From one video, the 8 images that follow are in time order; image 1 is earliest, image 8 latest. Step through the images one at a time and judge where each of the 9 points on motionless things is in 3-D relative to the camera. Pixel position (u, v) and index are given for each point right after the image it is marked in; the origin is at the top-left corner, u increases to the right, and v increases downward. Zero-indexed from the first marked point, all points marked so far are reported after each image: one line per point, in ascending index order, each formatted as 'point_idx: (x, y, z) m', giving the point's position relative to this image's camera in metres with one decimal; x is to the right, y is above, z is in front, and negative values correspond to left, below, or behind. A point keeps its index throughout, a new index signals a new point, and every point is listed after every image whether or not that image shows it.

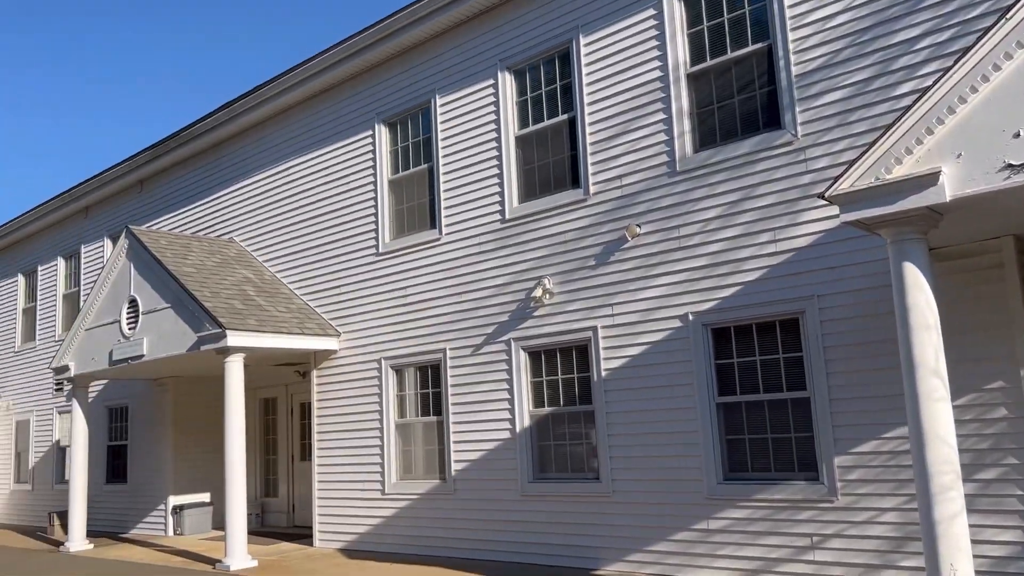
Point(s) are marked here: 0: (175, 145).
0: (-5.5, +2.3, +13.9) m
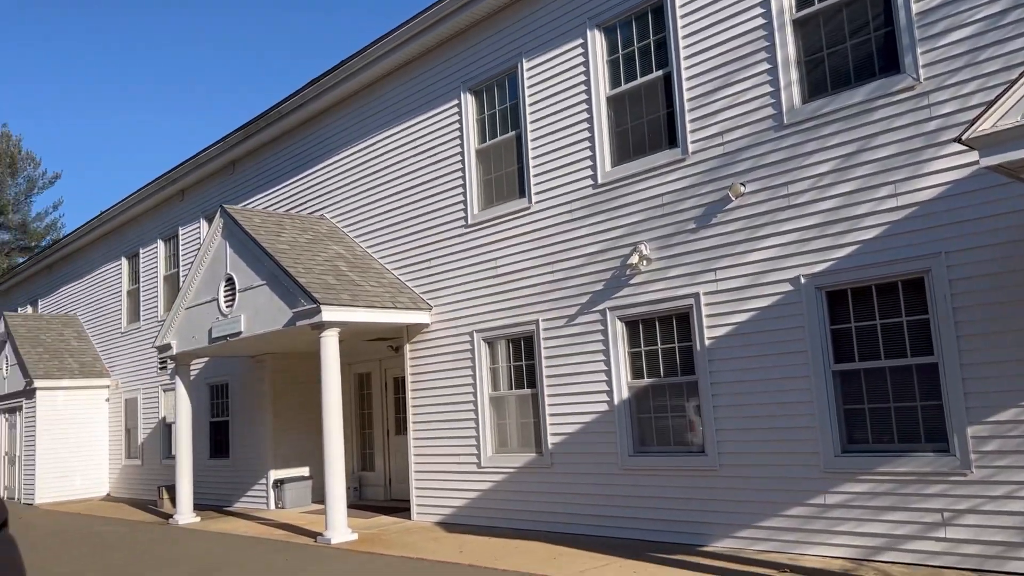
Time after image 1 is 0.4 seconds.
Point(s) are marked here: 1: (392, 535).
0: (-4.0, +2.7, +14.0) m
1: (-1.5, -3.0, +10.5) m
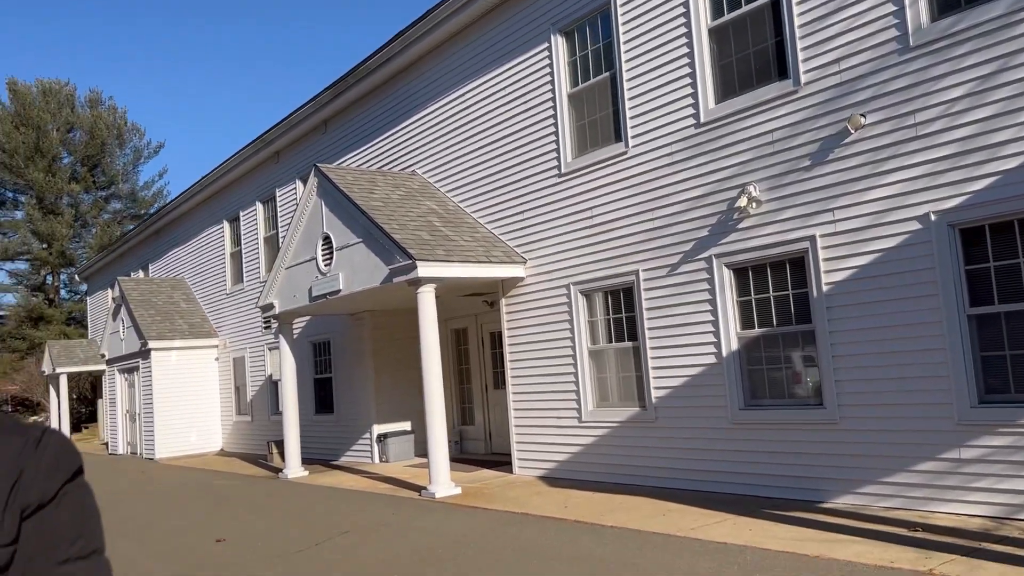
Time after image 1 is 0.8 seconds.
0: (-2.6, +3.4, +13.9) m
1: (-0.2, -2.5, +10.4) m
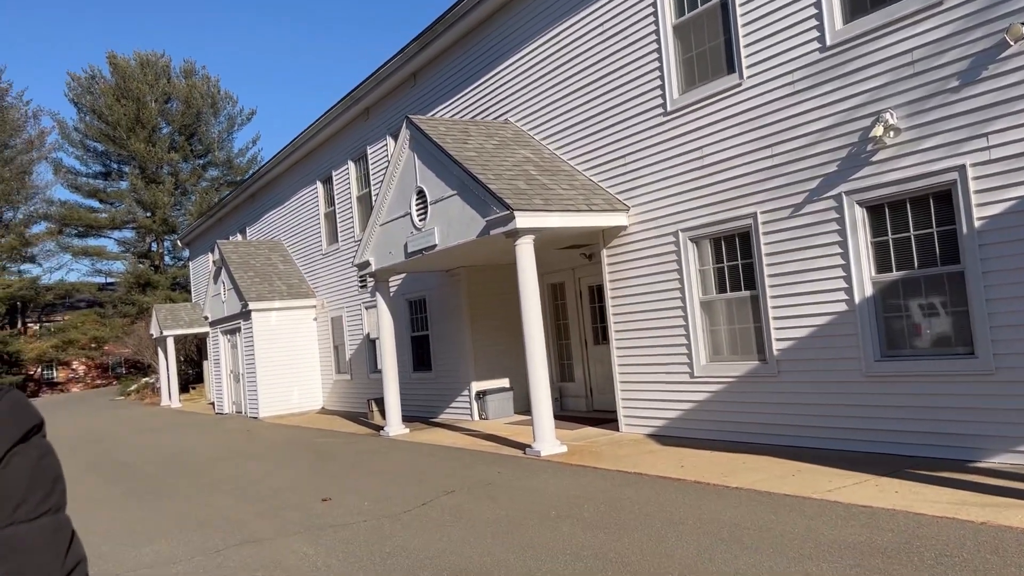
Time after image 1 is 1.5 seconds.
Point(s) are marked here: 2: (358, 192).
0: (-1.1, +4.1, +13.4) m
1: (+1.1, -1.9, +10.0) m
2: (-3.3, +2.1, +18.4) m
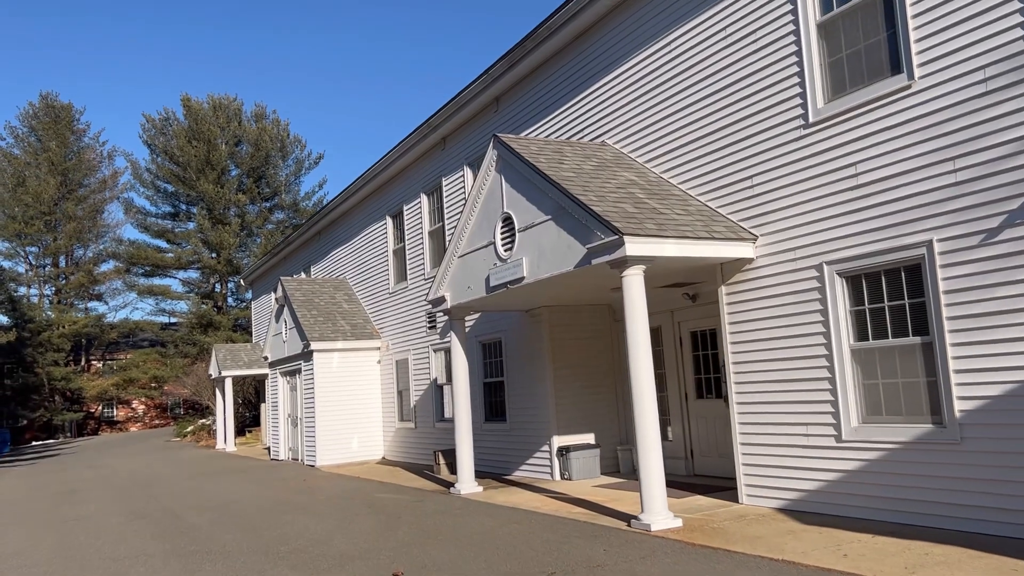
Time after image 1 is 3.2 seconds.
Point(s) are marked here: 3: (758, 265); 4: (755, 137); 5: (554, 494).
0: (+0.3, +3.5, +12.2) m
1: (+2.1, -2.3, +8.3) m
2: (-1.6, +1.2, +17.2) m
3: (+2.6, +0.2, +8.9) m
4: (+2.5, +1.6, +9.0) m
5: (+0.6, -2.7, +11.3) m
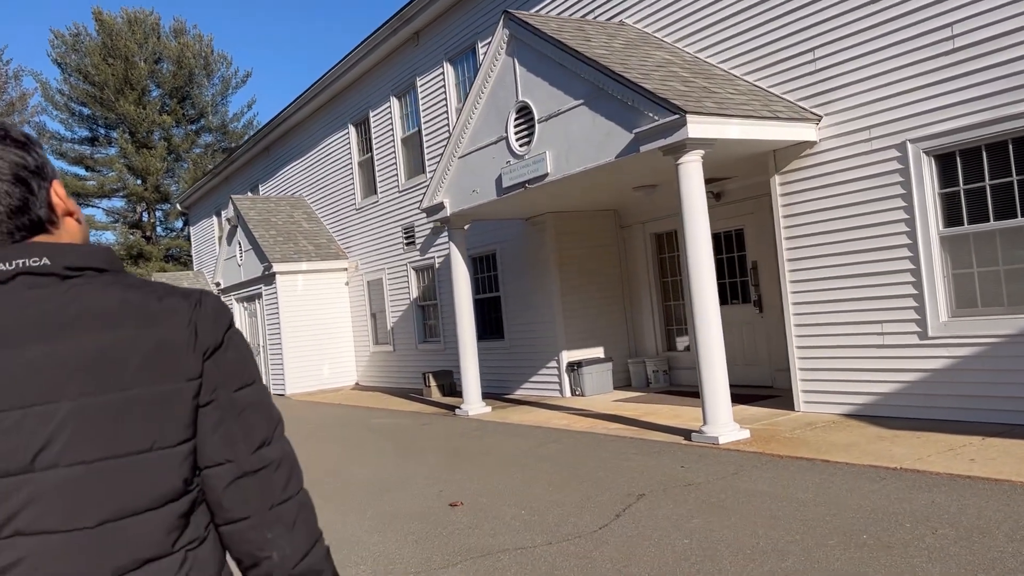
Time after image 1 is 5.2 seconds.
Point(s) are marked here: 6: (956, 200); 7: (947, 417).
0: (+0.3, +4.8, +10.8) m
1: (+2.5, -1.3, +7.6) m
2: (-2.0, +2.9, +15.9) m
3: (+2.9, +1.3, +8.0) m
4: (+2.8, +2.6, +7.9) m
5: (+0.8, -1.5, +10.5) m
6: (+3.7, +0.7, +7.0) m
7: (+3.6, -1.1, +7.1) m
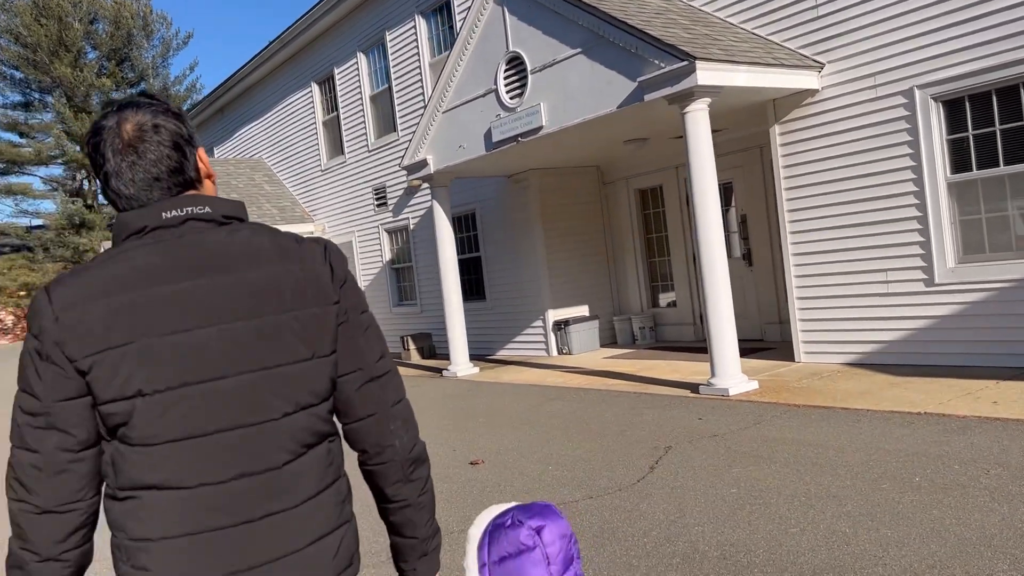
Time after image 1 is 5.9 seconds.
0: (+0.1, +5.3, +10.5) m
1: (+2.6, -0.8, +7.6) m
2: (-2.5, +3.6, +15.4) m
3: (+2.9, +1.8, +8.0) m
4: (+2.8, +3.1, +7.8) m
5: (+0.7, -1.0, +10.4) m
6: (+3.7, +1.2, +7.0) m
7: (+3.7, -0.6, +7.2) m
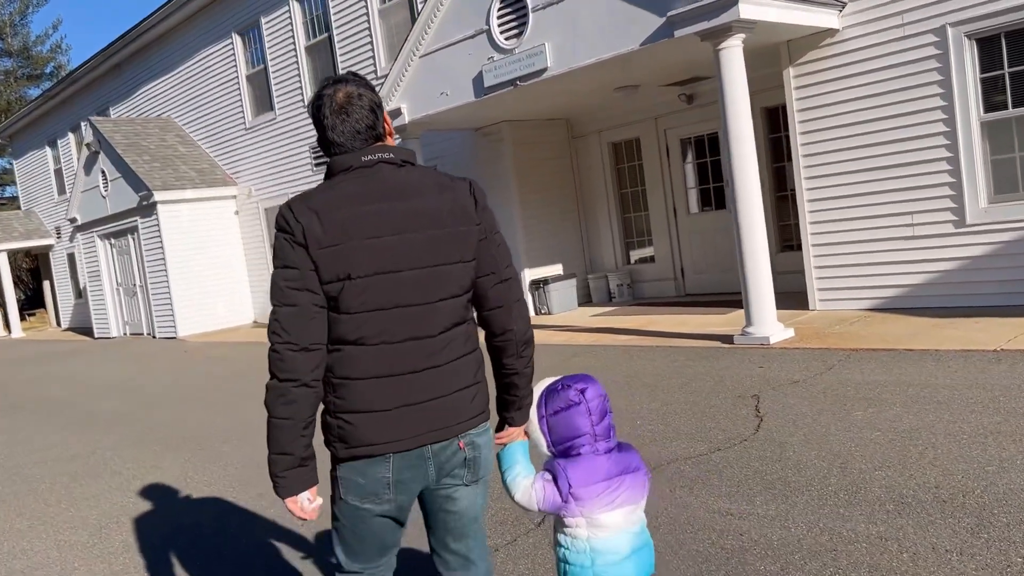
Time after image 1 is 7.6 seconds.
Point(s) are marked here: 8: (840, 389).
0: (-0.2, +5.8, +9.7) m
1: (+2.8, -0.3, +7.5) m
2: (-3.4, +4.1, +14.3) m
3: (+3.0, +2.3, +7.8) m
4: (+2.9, +3.6, +7.6) m
5: (+0.5, -0.5, +10.0) m
6: (+4.0, +1.7, +7.0) m
7: (+4.0, -0.1, +7.2) m
8: (+2.1, -0.6, +5.4) m
